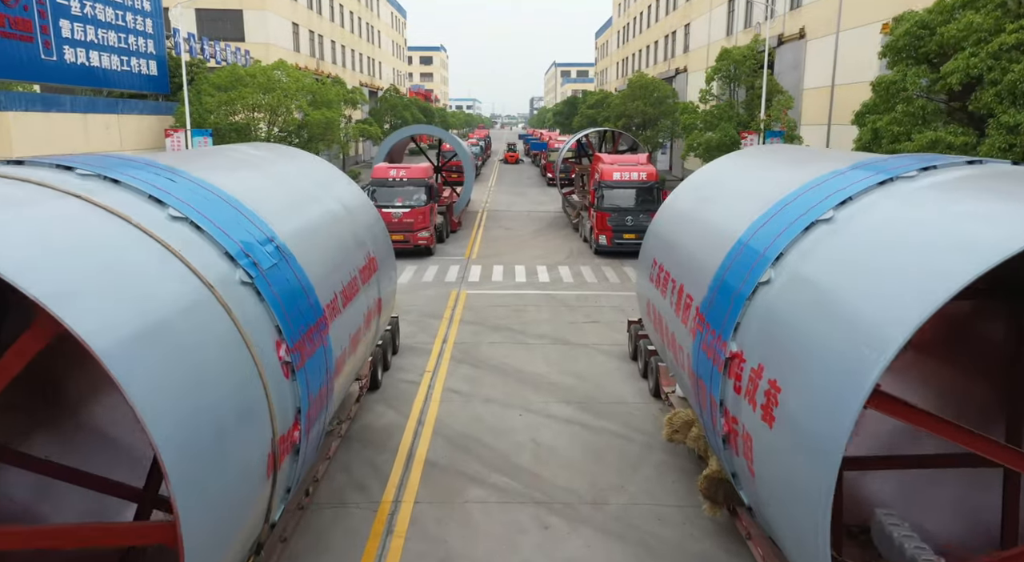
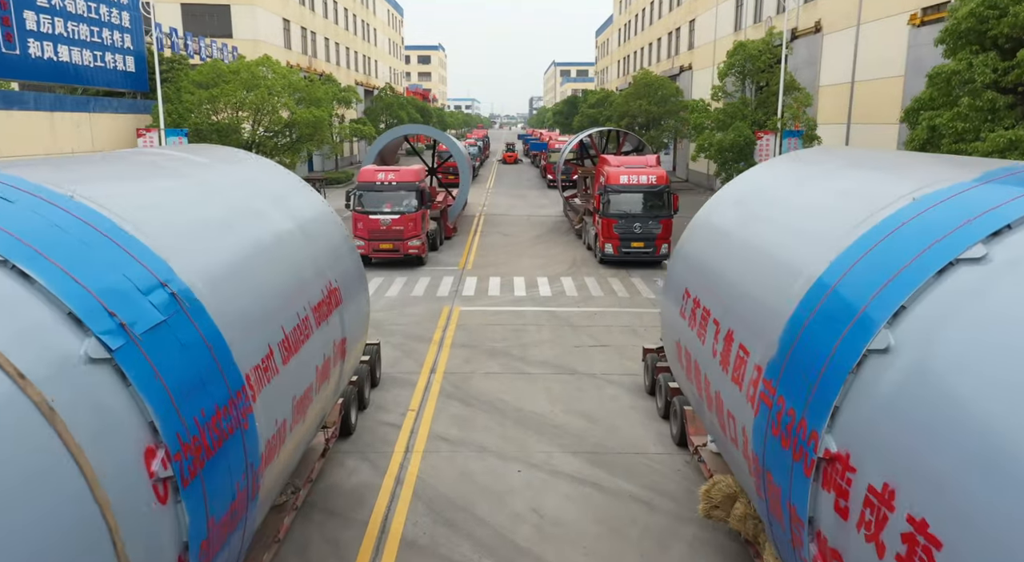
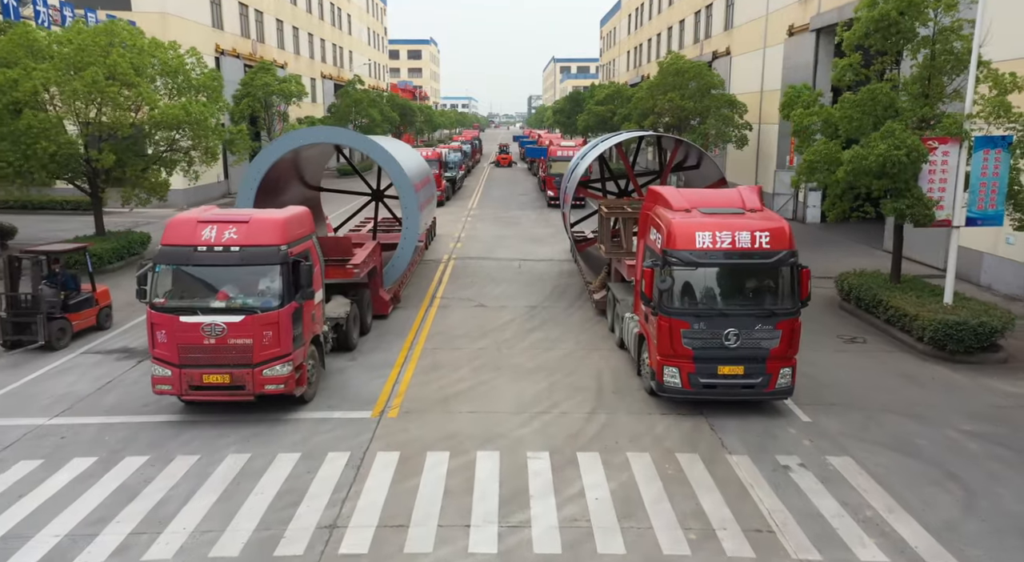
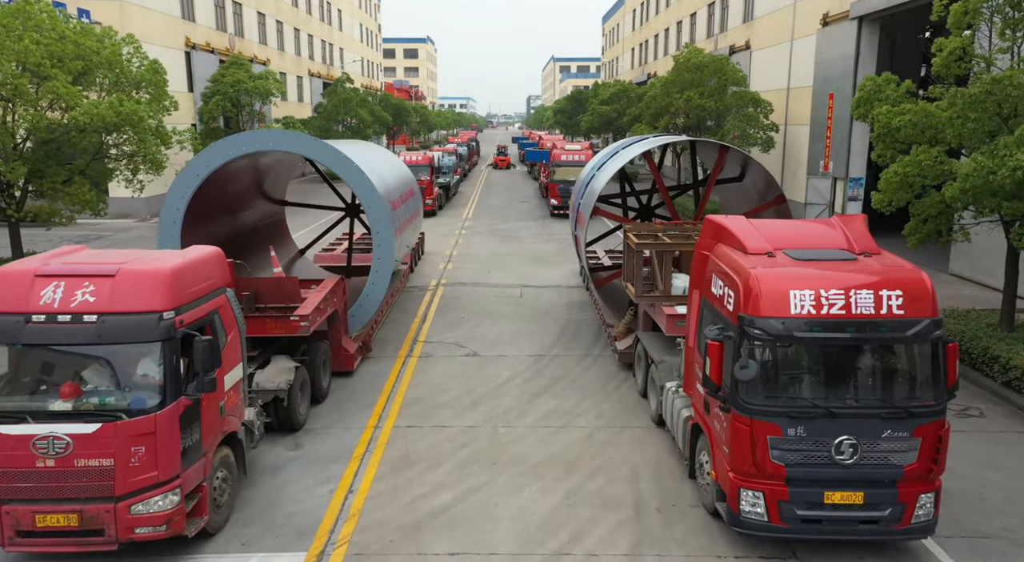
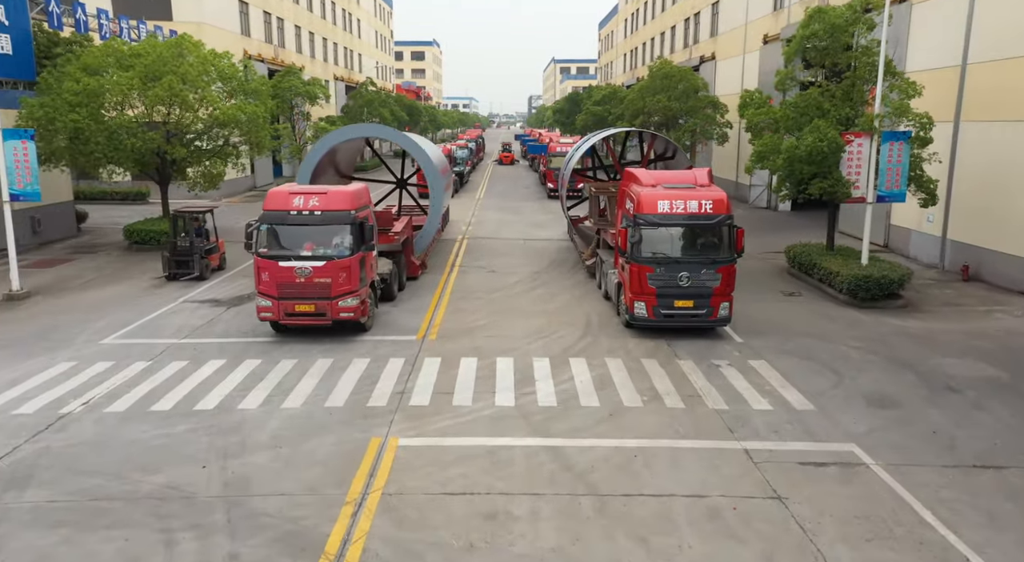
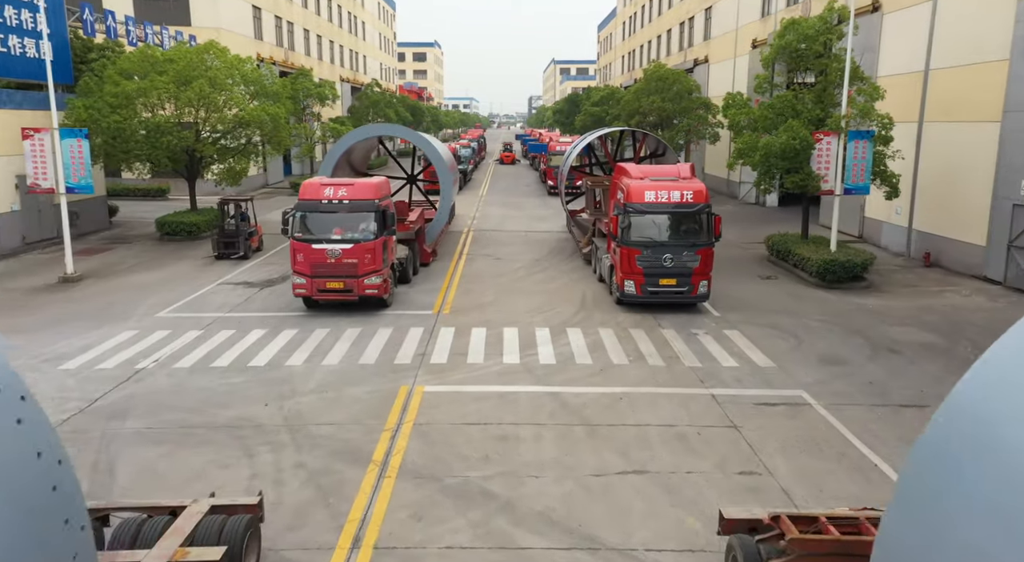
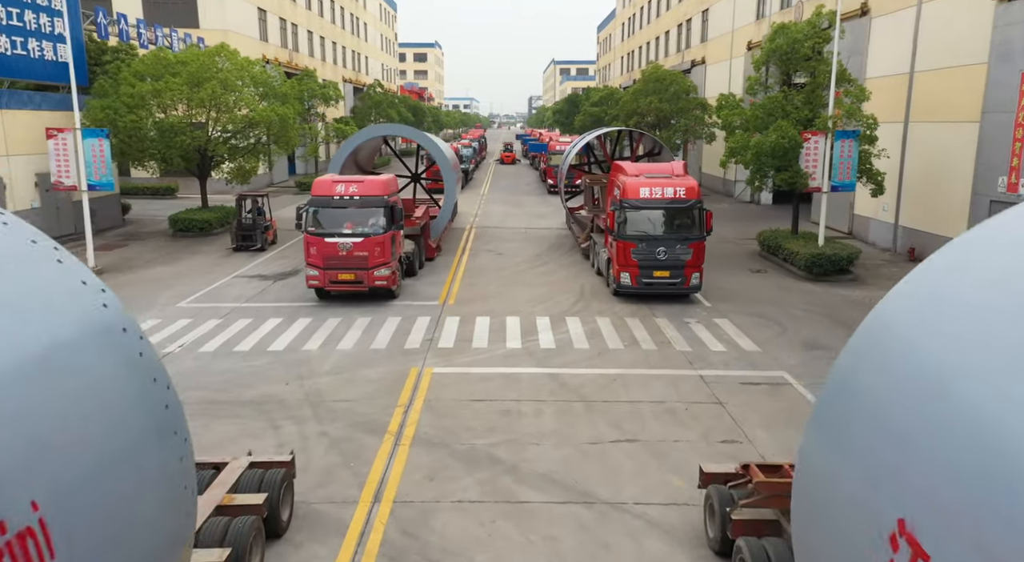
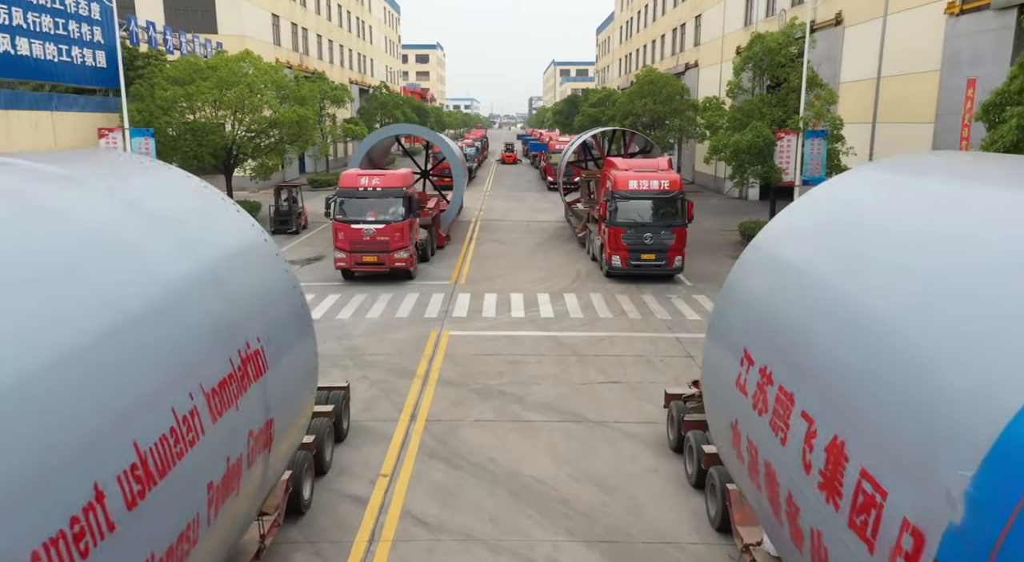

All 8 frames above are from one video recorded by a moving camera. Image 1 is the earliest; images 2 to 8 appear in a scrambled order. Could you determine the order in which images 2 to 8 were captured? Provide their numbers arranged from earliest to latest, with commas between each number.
2, 8, 7, 6, 5, 3, 4
